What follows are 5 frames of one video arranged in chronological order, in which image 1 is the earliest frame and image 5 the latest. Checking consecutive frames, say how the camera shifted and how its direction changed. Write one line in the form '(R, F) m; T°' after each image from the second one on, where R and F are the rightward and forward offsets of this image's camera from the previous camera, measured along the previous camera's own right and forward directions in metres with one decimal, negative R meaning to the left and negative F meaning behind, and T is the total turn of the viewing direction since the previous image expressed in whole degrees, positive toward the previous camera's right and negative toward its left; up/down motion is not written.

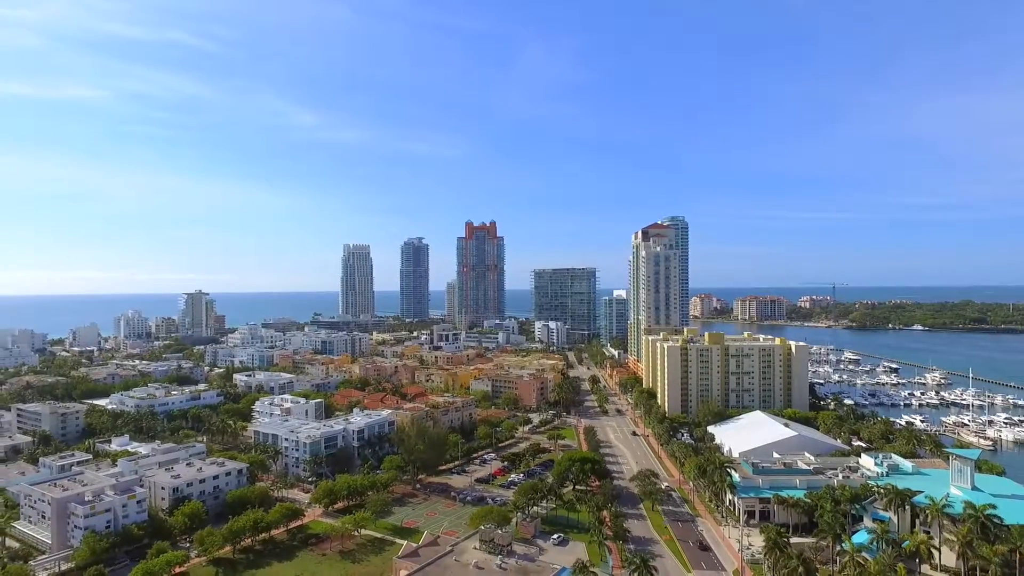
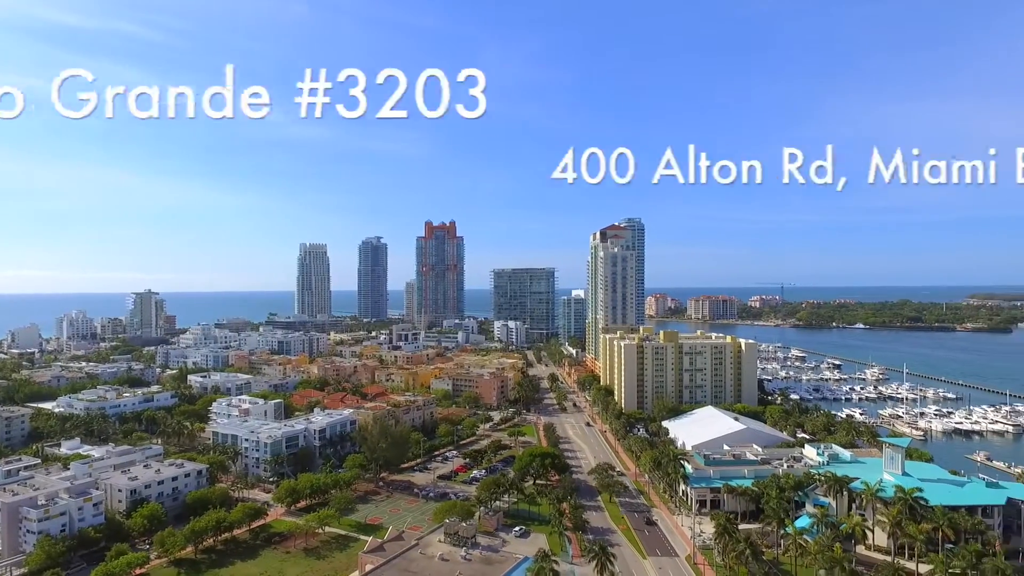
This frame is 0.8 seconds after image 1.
(-0.4, -1.3) m; +4°
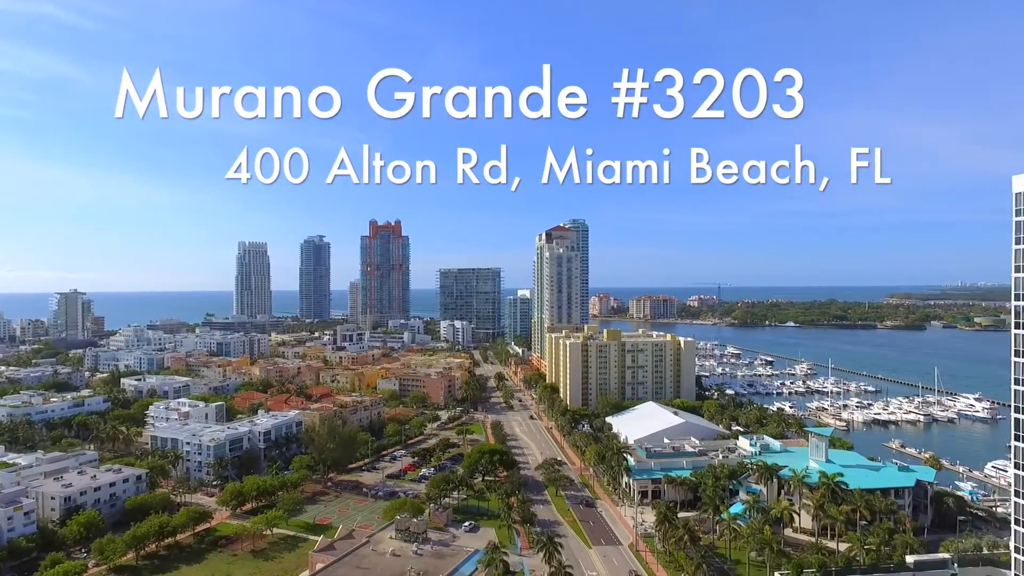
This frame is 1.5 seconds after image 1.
(-0.4, -1.1) m; +5°
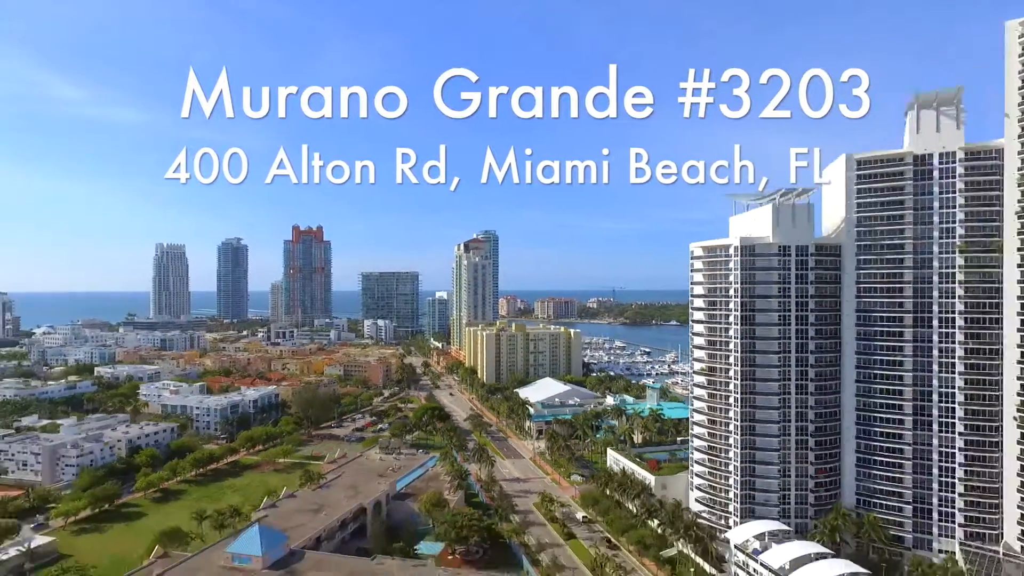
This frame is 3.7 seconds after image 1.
(-4.0, -24.4) m; +9°
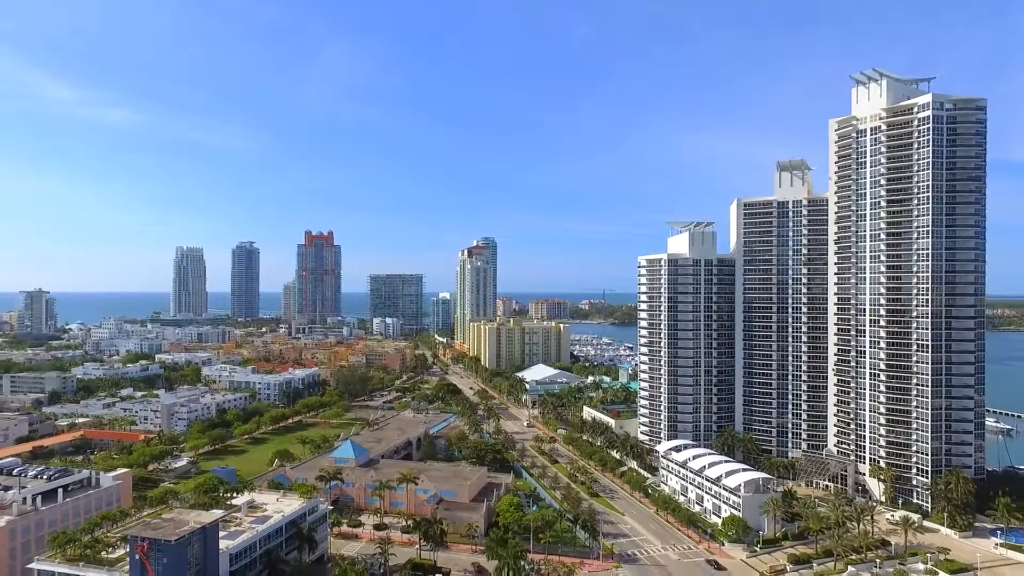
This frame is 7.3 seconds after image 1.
(-1.0, -20.8) m; +1°
